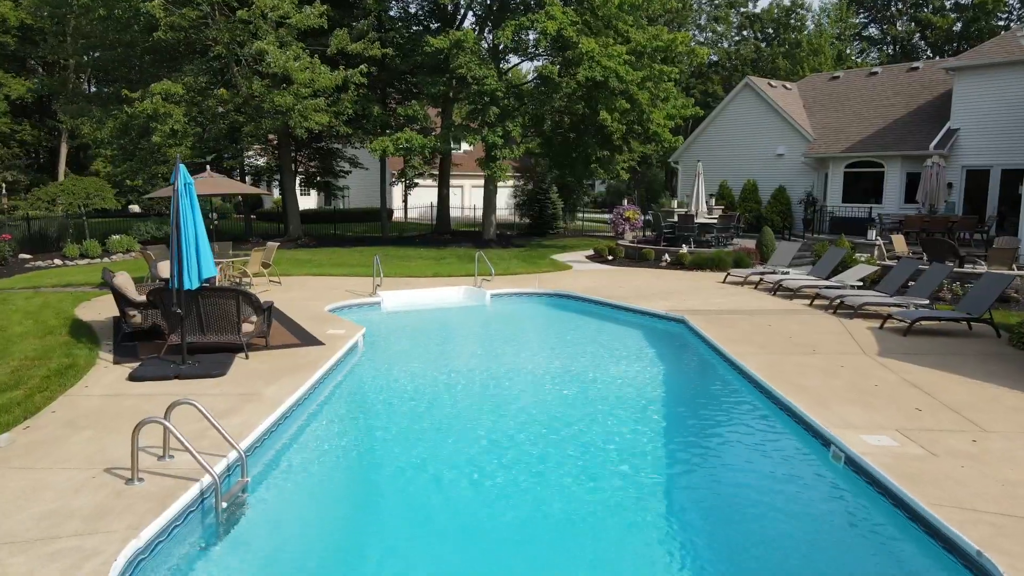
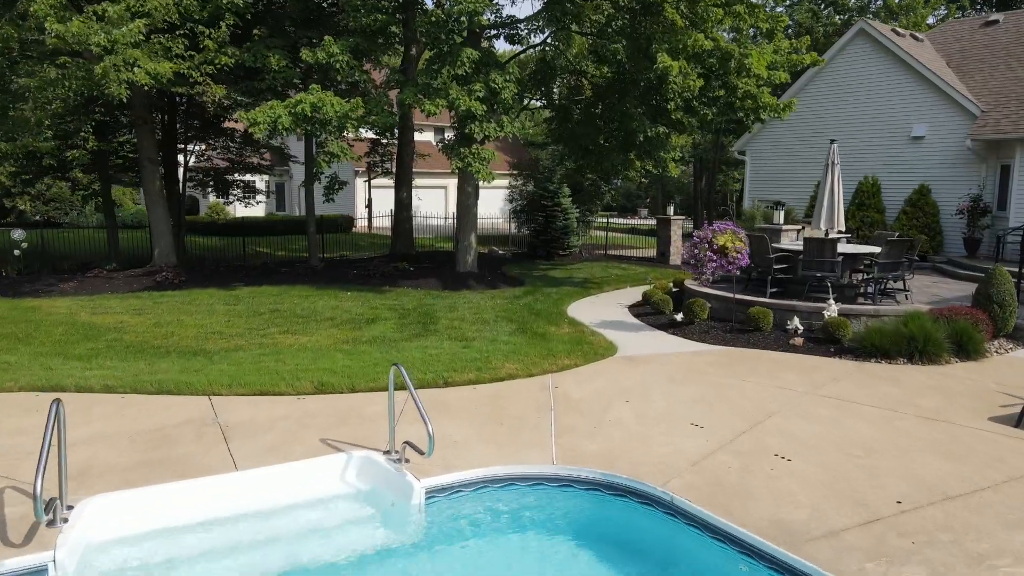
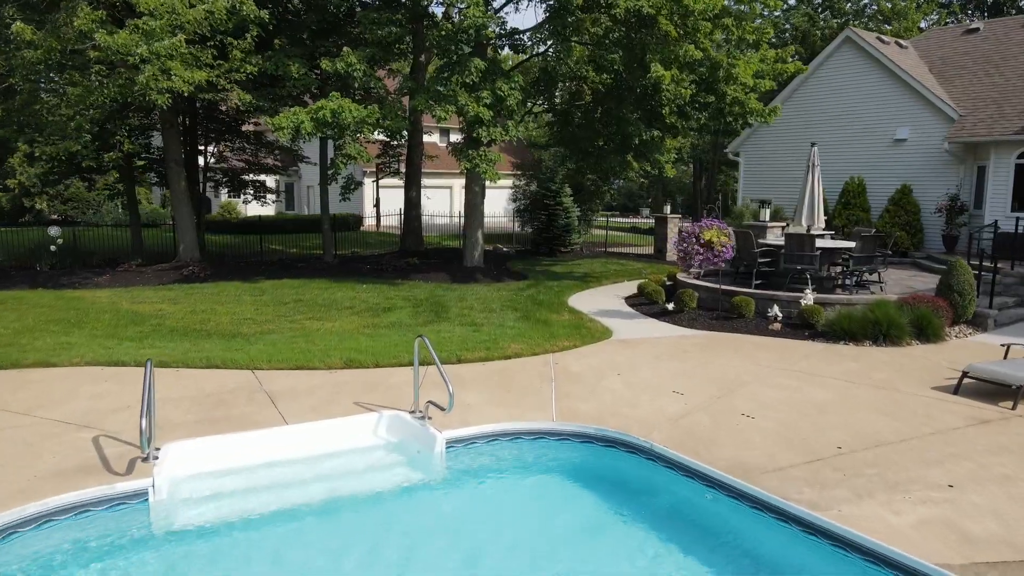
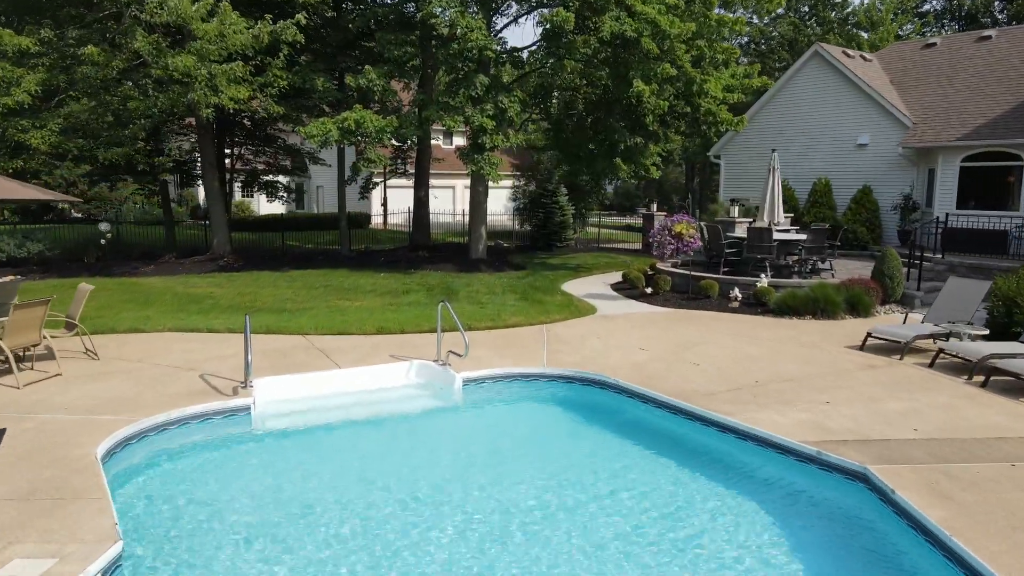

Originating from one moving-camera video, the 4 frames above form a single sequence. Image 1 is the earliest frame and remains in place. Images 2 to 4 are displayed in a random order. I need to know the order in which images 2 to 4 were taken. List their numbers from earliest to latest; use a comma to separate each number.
4, 3, 2
